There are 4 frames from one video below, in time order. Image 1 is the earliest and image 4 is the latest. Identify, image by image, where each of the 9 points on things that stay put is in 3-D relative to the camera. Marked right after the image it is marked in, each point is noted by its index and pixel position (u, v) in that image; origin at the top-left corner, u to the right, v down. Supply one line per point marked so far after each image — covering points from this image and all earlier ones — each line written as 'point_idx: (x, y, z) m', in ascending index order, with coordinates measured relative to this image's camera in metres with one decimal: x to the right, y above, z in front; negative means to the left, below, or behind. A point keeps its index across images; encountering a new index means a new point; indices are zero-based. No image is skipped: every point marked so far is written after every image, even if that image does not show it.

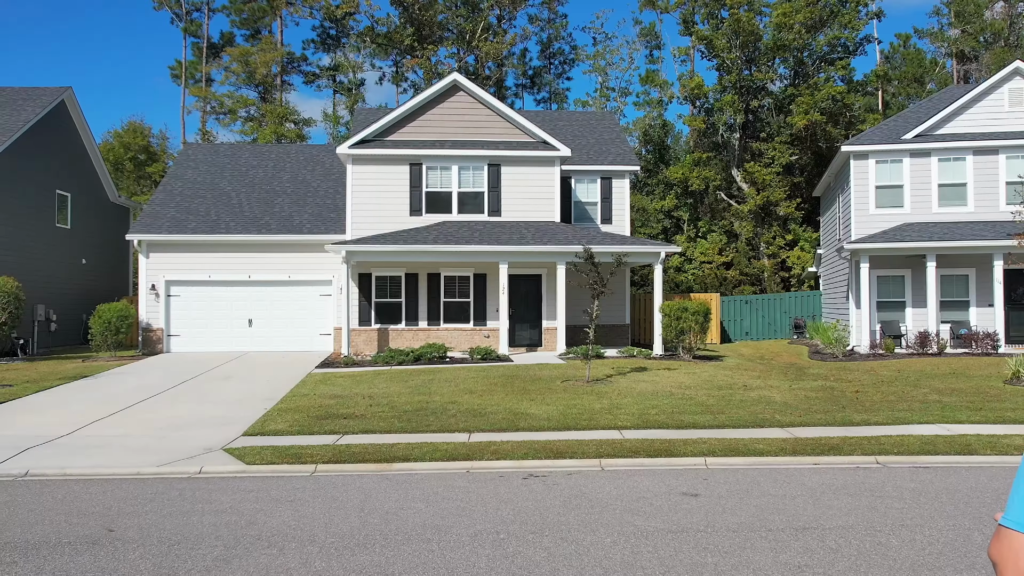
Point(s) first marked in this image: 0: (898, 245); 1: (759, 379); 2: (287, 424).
0: (+6.9, +0.8, +19.5) m
1: (+3.5, -1.3, +15.5) m
2: (-2.4, -1.5, +11.6) m
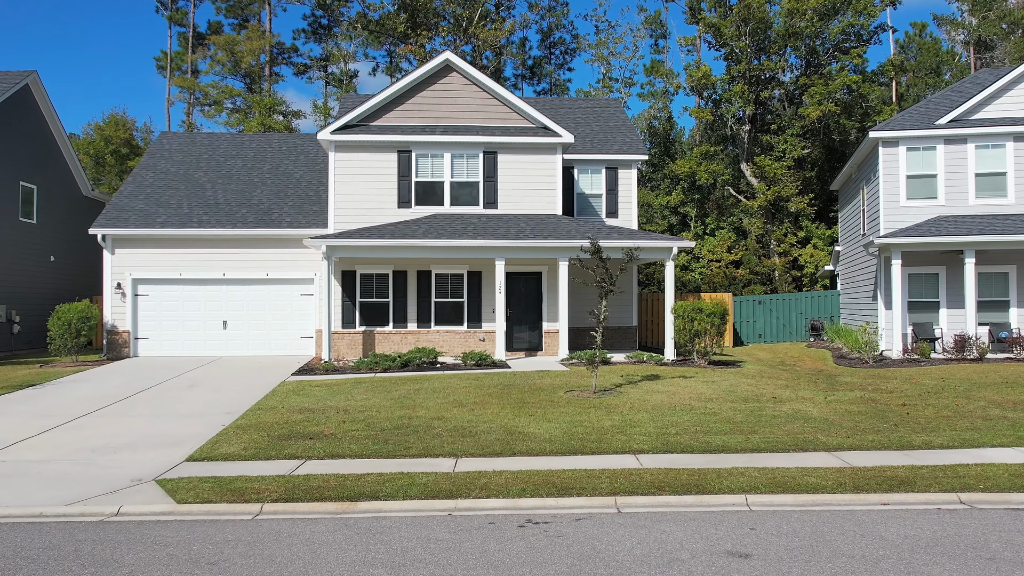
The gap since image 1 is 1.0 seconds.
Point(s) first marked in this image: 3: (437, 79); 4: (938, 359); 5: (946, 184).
0: (+6.9, +0.8, +17.7) m
1: (+3.5, -1.3, +13.7) m
2: (-2.5, -1.4, +9.9) m
3: (-1.3, +3.7, +19.5) m
4: (+7.0, -1.2, +17.8) m
5: (+7.6, +1.8, +19.1) m
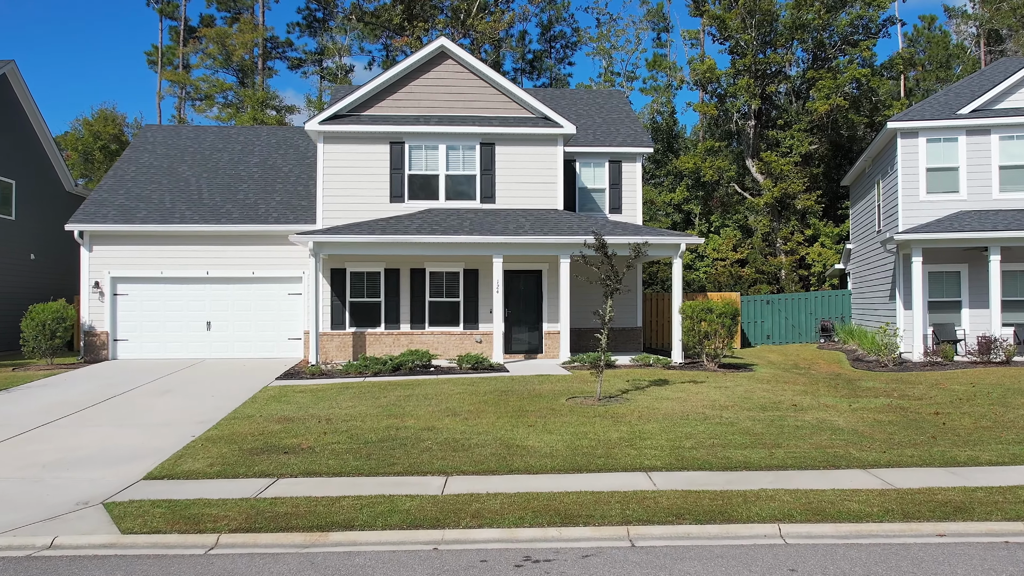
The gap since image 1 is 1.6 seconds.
0: (+6.9, +0.8, +16.7) m
1: (+3.4, -1.3, +12.7) m
2: (-2.5, -1.4, +8.9) m
3: (-1.4, +3.8, +18.5) m
4: (+6.9, -1.1, +16.8) m
5: (+7.6, +1.8, +18.1) m
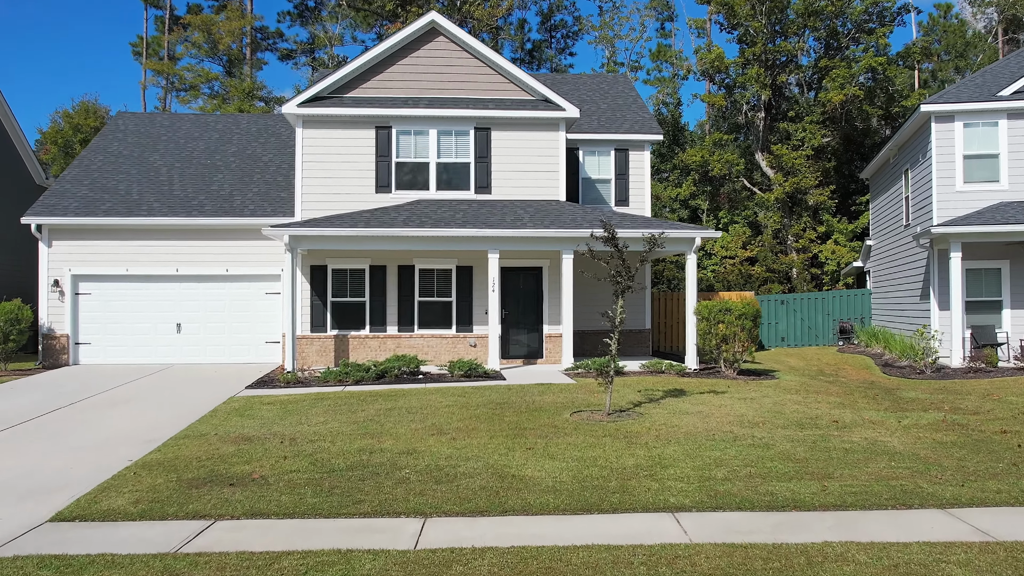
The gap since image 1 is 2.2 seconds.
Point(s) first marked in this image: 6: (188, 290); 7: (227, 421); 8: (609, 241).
0: (+6.8, +0.8, +15.1) m
1: (+3.4, -1.2, +11.1) m
2: (-2.5, -1.4, +7.3) m
3: (-1.4, +3.8, +16.9) m
4: (+6.9, -1.1, +15.2) m
5: (+7.6, +1.9, +16.5) m
6: (-5.2, 0.0, +17.7) m
7: (-2.8, -1.3, +10.8) m
8: (+1.0, +0.5, +11.0) m
